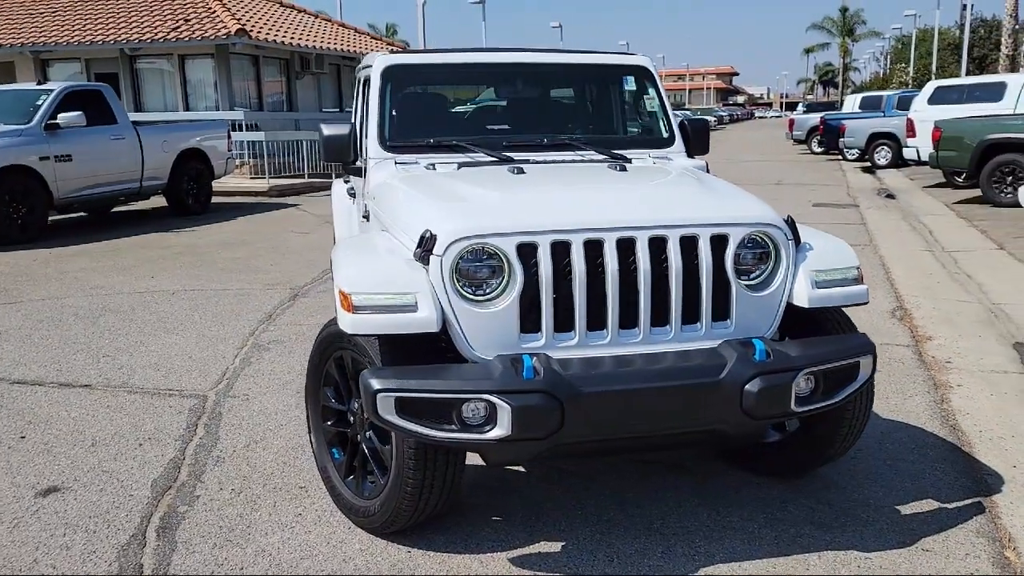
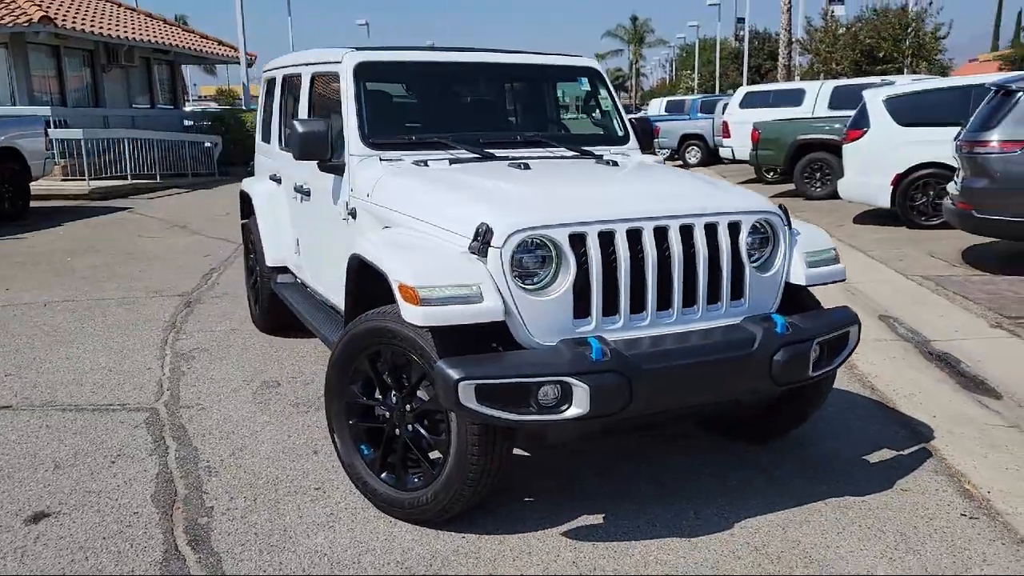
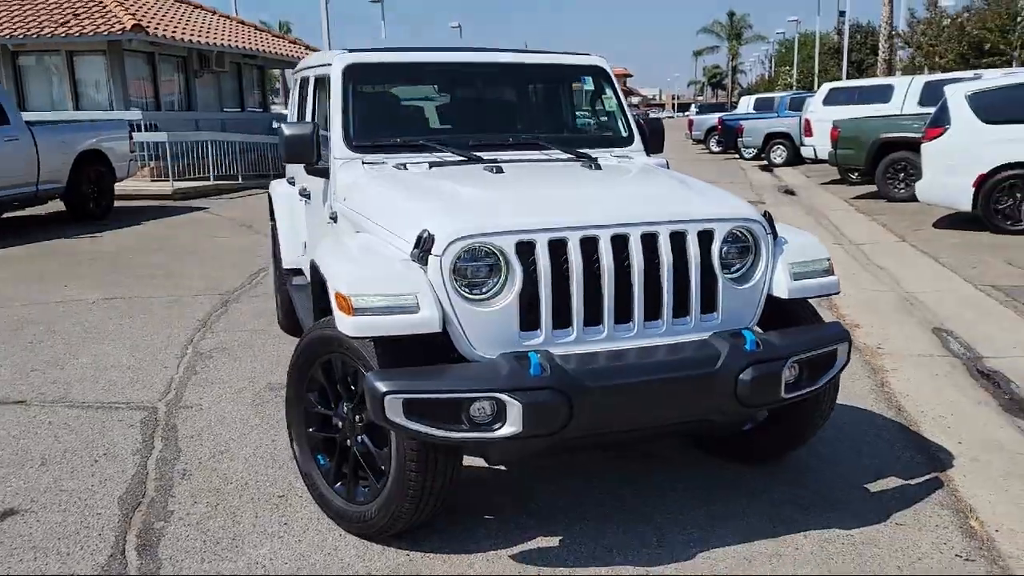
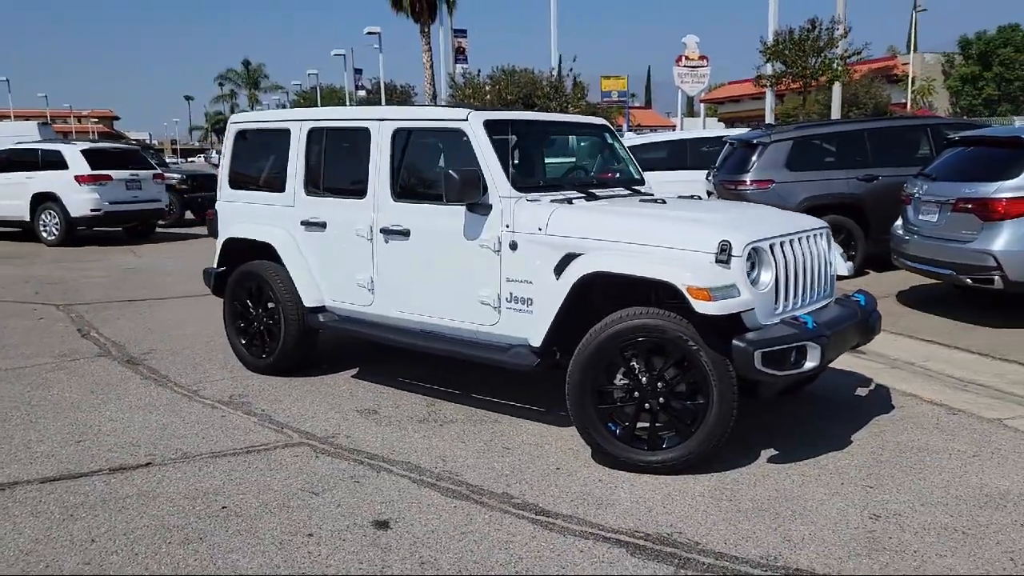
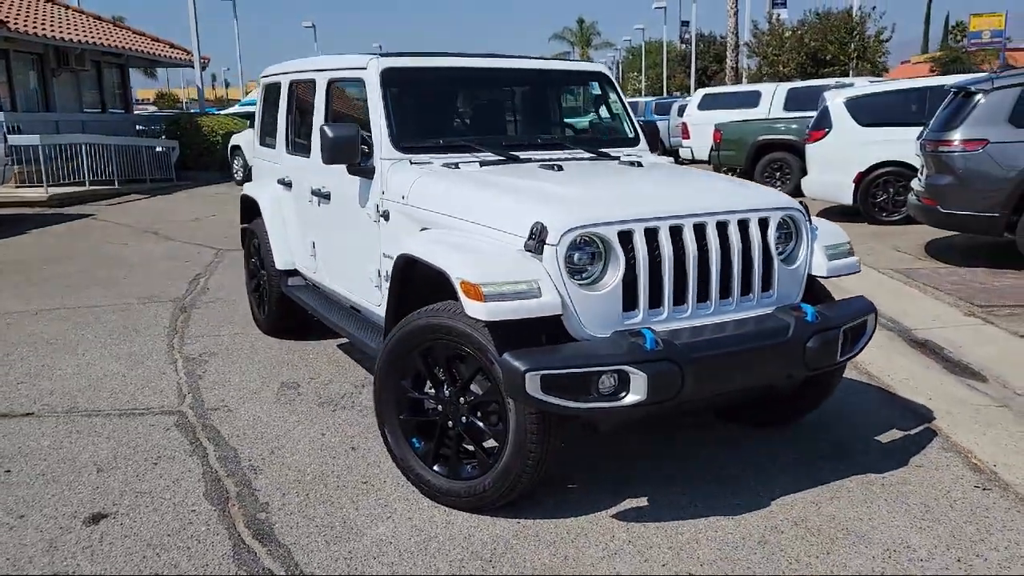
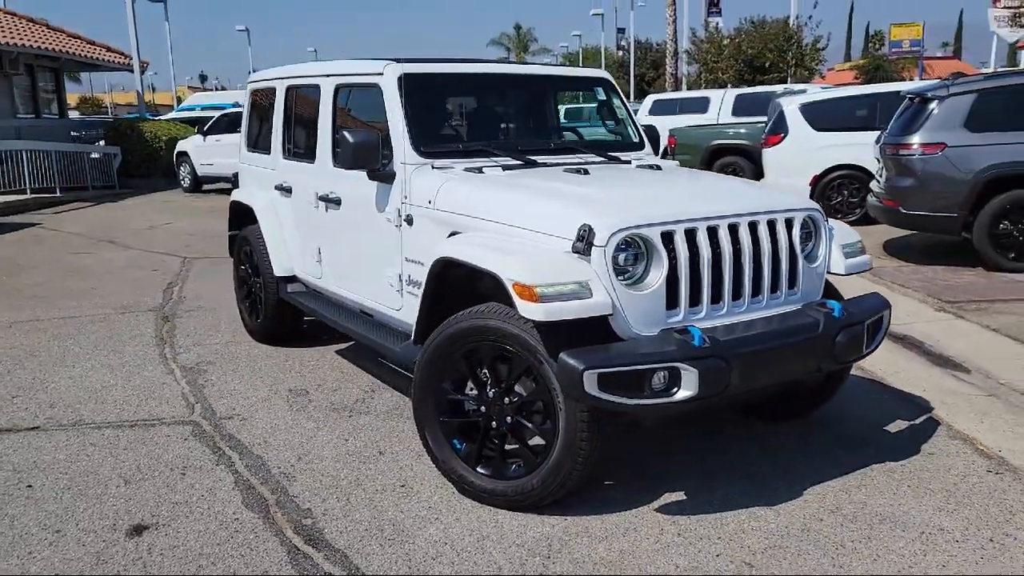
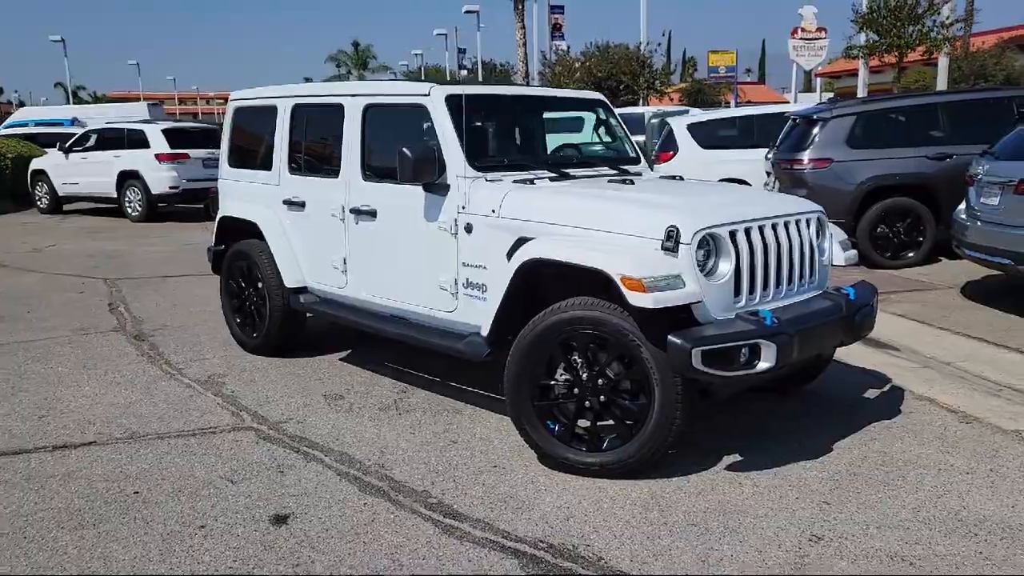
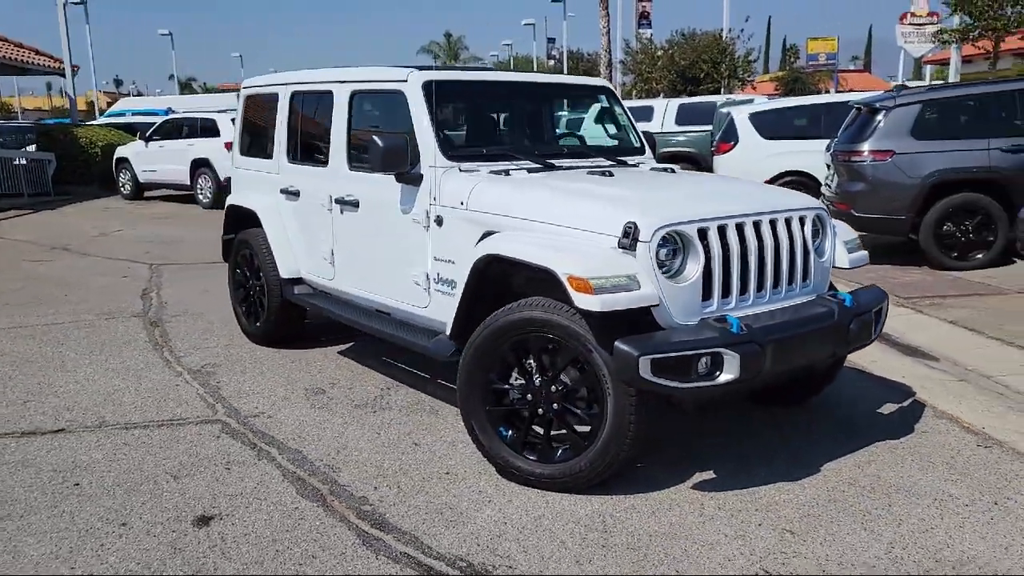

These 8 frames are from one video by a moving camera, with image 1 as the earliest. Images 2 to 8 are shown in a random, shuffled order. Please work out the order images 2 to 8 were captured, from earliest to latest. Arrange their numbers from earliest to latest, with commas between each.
3, 2, 5, 6, 8, 7, 4
